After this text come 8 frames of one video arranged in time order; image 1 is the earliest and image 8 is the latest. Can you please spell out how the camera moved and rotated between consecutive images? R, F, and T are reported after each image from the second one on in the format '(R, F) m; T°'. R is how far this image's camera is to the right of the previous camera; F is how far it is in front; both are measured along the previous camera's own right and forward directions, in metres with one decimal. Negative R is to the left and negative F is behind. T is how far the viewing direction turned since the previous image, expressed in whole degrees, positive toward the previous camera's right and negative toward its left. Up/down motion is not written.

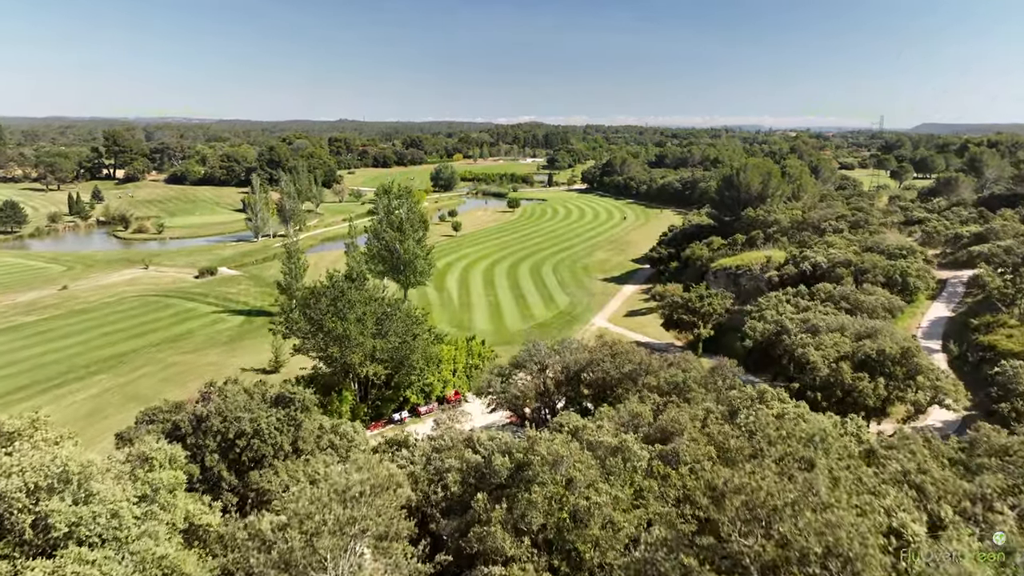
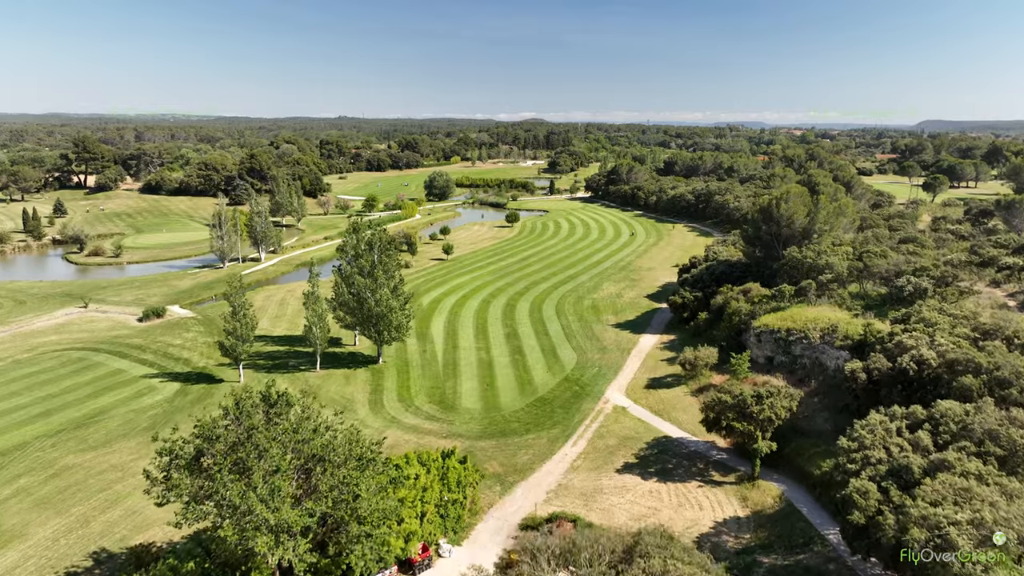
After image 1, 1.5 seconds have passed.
(+0.3, +7.4) m; 0°
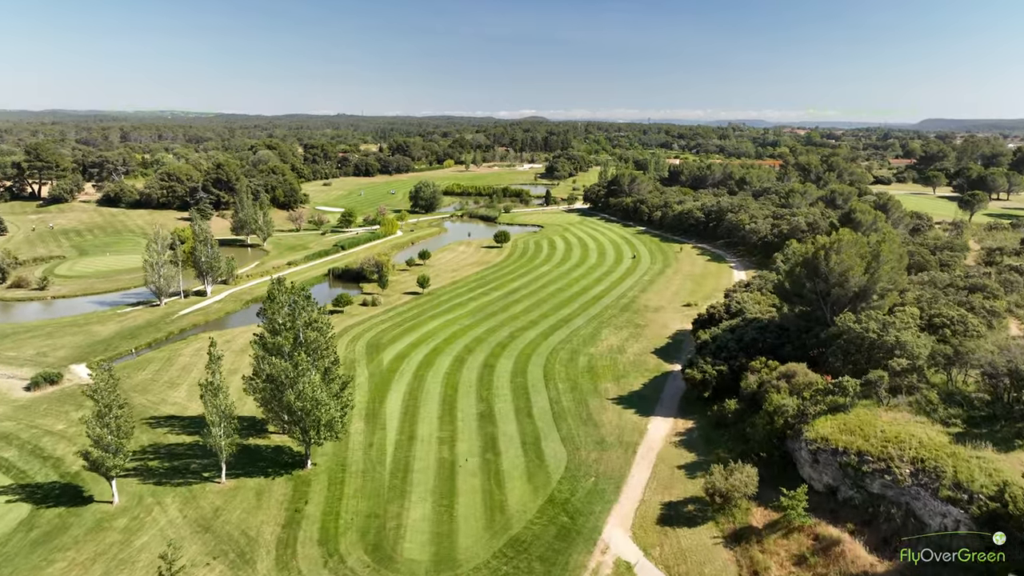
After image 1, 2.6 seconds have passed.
(+1.1, +8.5) m; 0°
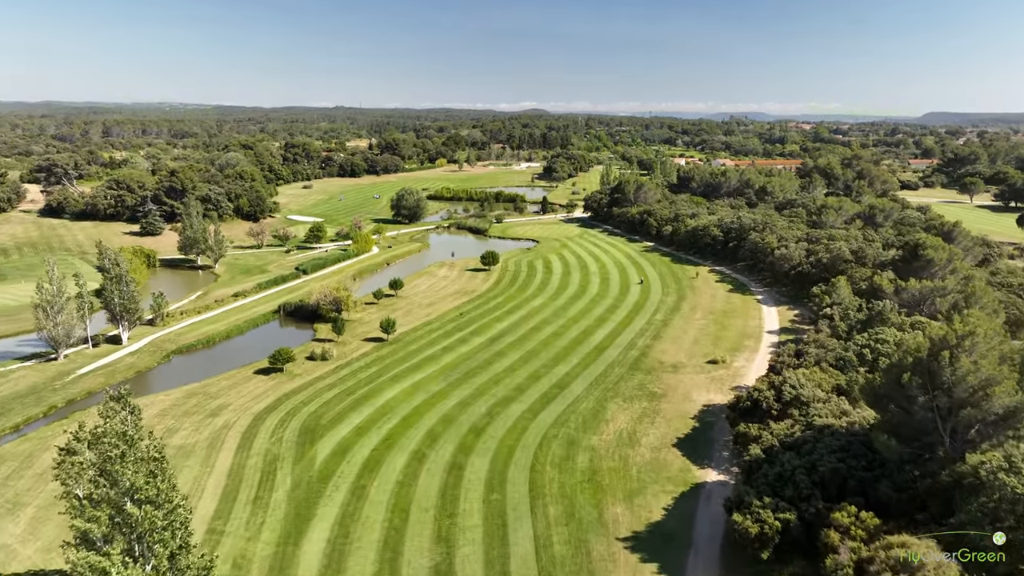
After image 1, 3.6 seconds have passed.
(+1.0, +10.1) m; 0°
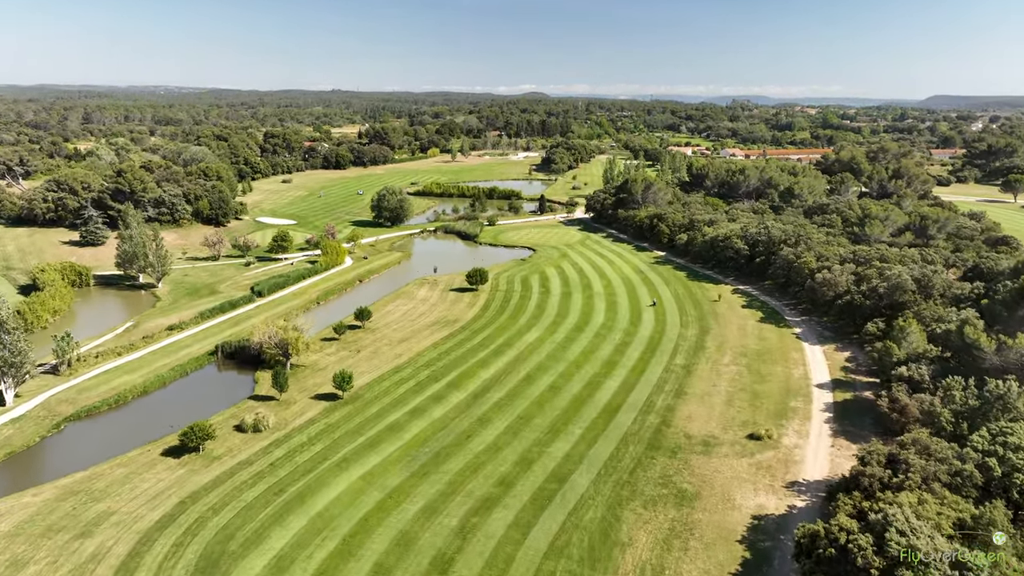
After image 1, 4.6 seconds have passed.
(+0.7, +9.4) m; 0°
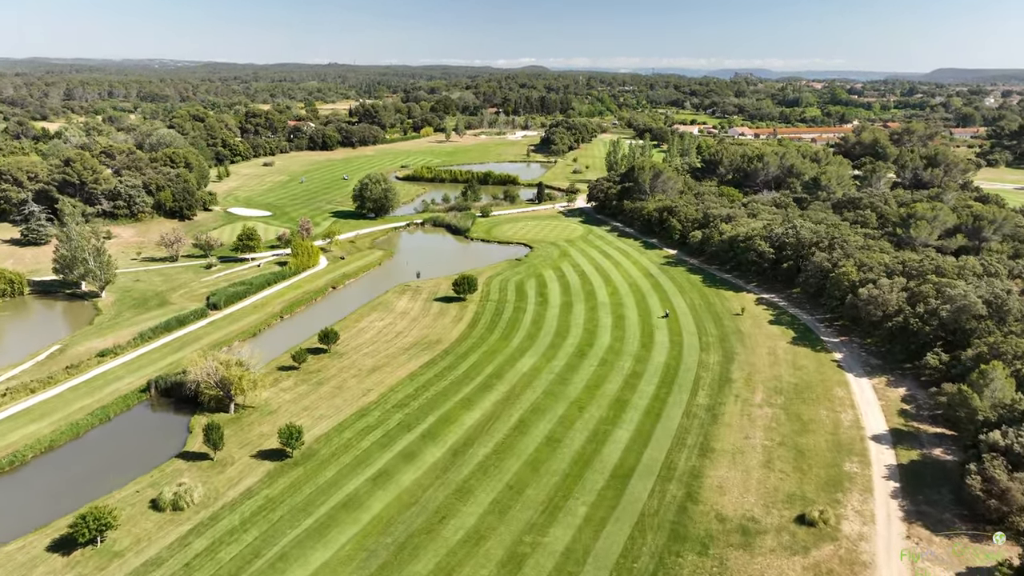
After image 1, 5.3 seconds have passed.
(+0.5, +7.1) m; 0°
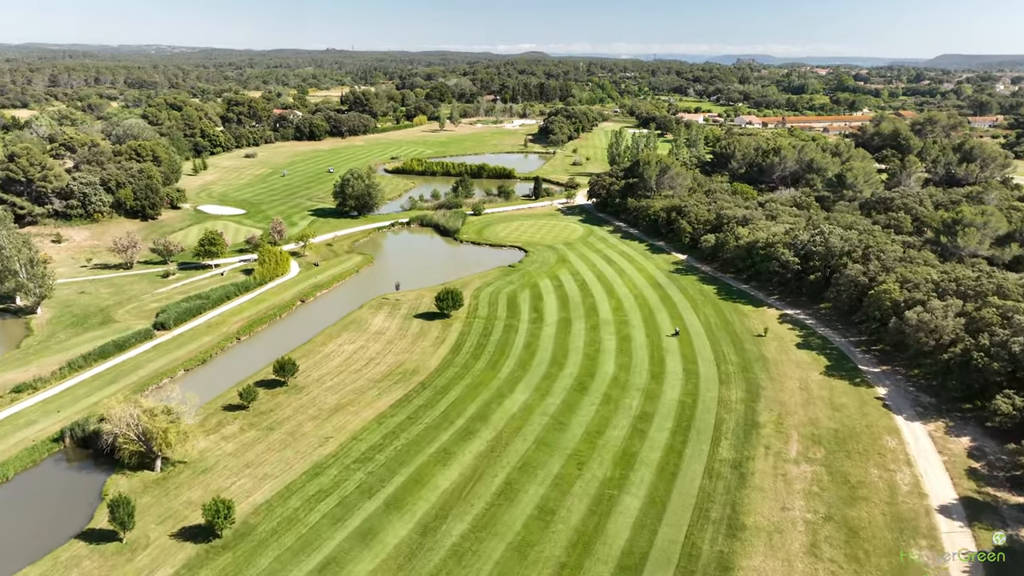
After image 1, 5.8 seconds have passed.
(+0.6, +6.0) m; 0°
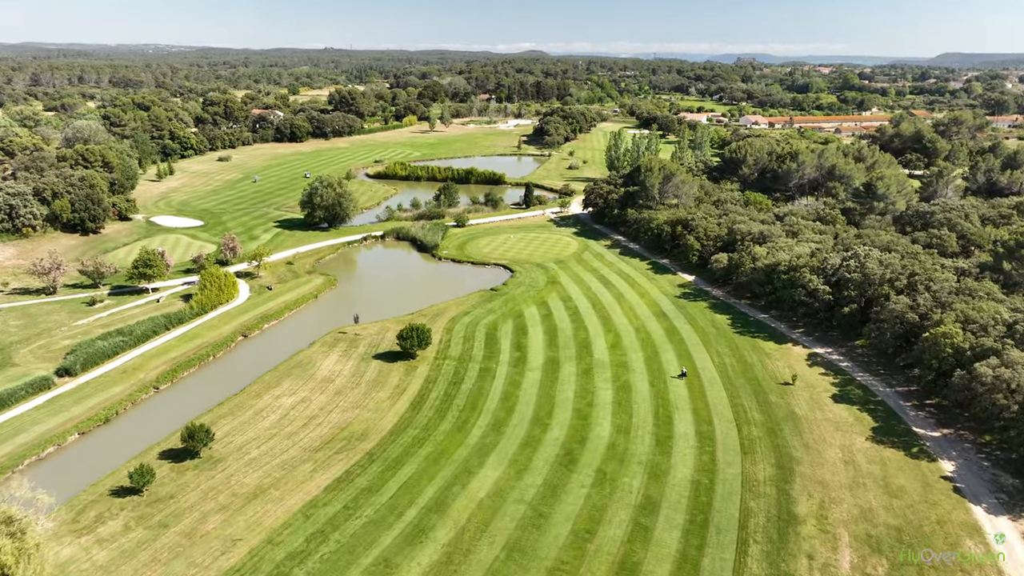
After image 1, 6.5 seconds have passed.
(+1.2, +7.2) m; 0°
